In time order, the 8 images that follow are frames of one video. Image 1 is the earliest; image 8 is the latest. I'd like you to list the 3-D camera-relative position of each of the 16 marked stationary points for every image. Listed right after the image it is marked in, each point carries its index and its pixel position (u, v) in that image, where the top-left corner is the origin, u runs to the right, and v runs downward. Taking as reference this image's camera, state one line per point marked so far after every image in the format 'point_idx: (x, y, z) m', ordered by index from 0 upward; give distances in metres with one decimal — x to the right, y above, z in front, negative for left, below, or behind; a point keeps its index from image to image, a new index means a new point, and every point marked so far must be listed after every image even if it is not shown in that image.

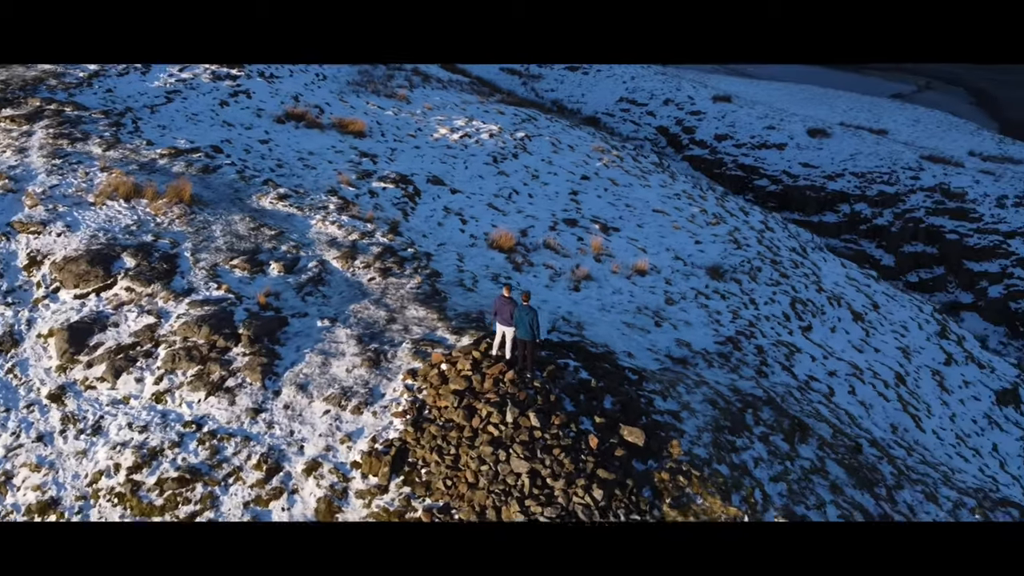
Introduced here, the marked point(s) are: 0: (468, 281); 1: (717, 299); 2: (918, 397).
0: (-0.5, +0.1, +11.0) m
1: (+2.8, -0.2, +11.3) m
2: (+5.4, -1.3, +10.6) m
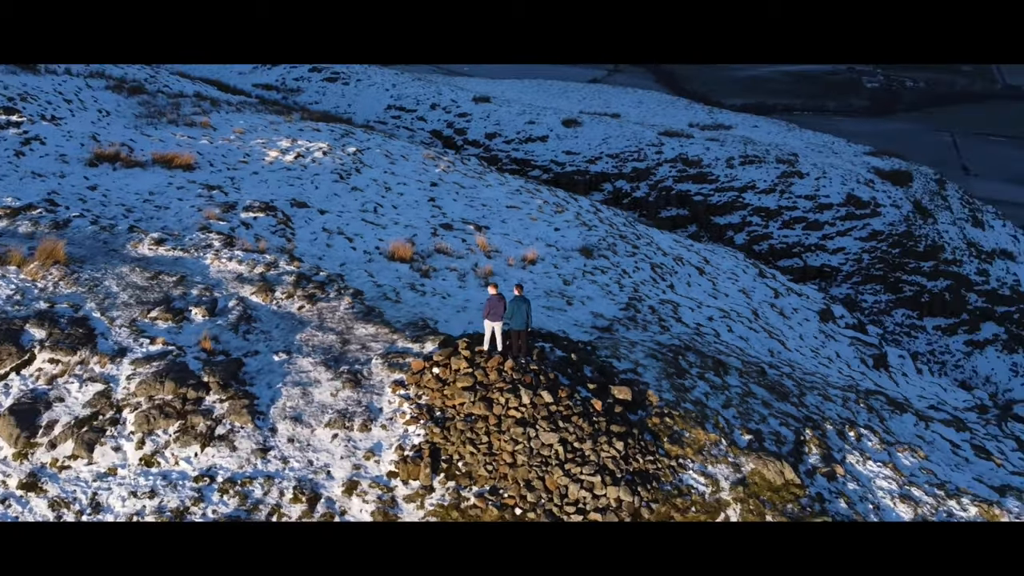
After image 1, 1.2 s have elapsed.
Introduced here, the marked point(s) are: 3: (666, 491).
0: (-1.6, -0.1, +11.5) m
1: (+1.4, +0.2, +12.8) m
2: (+4.2, -0.5, +12.9) m
3: (+1.5, -2.0, +7.9) m
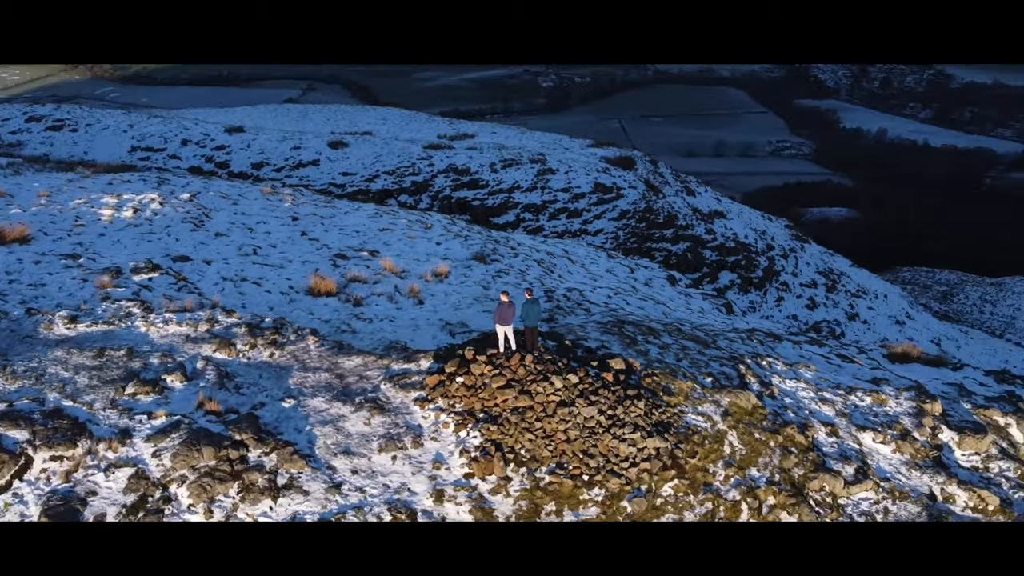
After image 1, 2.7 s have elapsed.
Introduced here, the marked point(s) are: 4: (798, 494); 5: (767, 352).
0: (-2.4, -0.5, +11.9) m
1: (-0.1, +0.2, +14.1) m
2: (+2.6, 0.0, +15.2) m
3: (+2.0, -1.7, +9.6) m
4: (+3.3, -2.4, +9.4) m
5: (+4.0, -1.0, +12.6) m
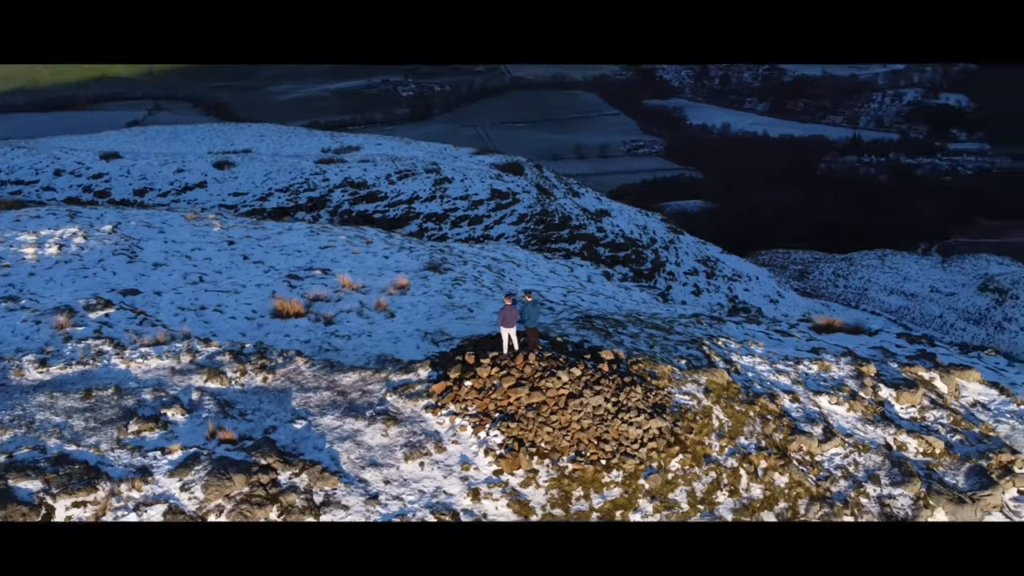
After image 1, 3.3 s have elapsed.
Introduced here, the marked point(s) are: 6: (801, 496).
0: (-2.7, -0.8, +11.9) m
1: (-0.9, +0.1, +14.5) m
2: (+1.6, 0.0, +16.0) m
3: (+2.1, -1.6, +10.4) m
4: (+3.4, -2.1, +10.4) m
5: (+3.5, -0.7, +13.7) m
6: (+3.5, -2.5, +9.9) m
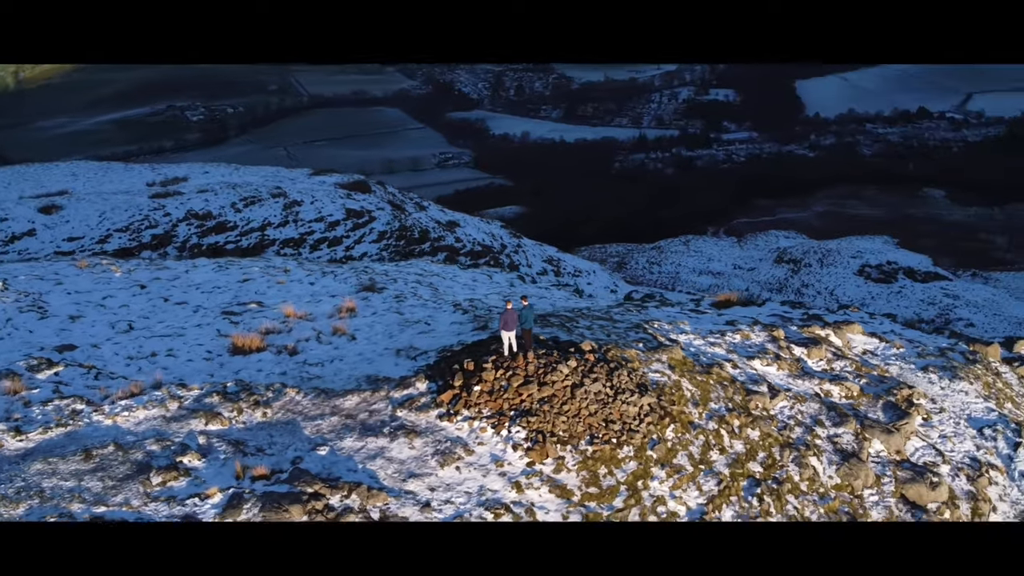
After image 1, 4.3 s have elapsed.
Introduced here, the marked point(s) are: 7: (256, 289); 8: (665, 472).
0: (-3.1, -1.2, +11.9) m
1: (-2.0, -0.2, +14.9) m
2: (+0.1, 0.0, +16.9) m
3: (+2.1, -1.4, +11.5) m
4: (+3.4, -1.8, +11.8) m
5: (+2.5, -0.5, +15.0) m
6: (+3.6, -2.2, +11.3) m
7: (-4.9, 0.0, +15.6) m
8: (+1.9, -2.3, +10.2) m
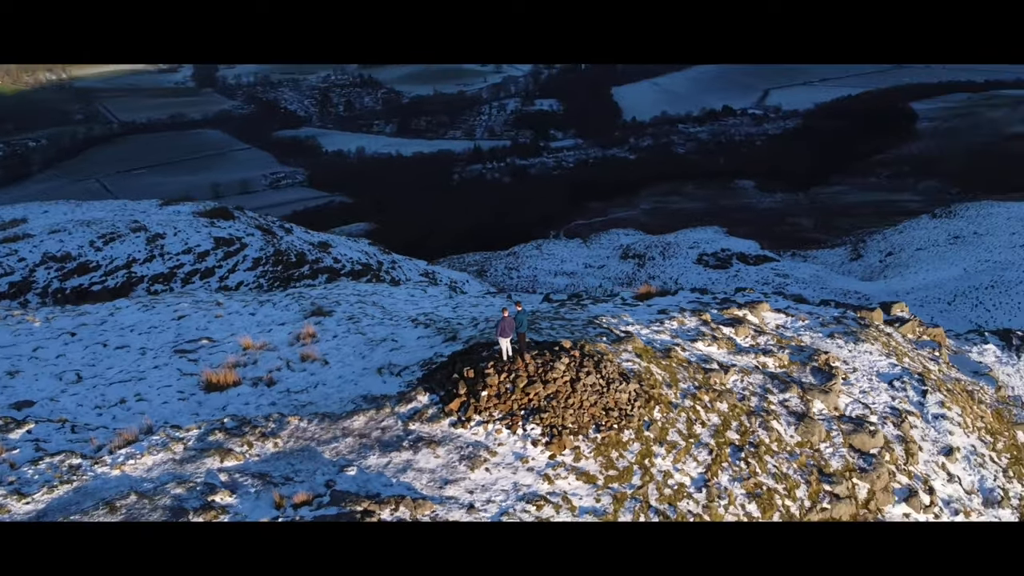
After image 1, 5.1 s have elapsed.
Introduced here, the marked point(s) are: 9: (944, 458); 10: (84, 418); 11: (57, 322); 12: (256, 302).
0: (-3.2, -1.6, +11.8) m
1: (-2.8, -0.6, +15.0) m
2: (-1.2, -0.3, +17.4) m
3: (+1.9, -1.3, +12.5) m
4: (+3.2, -1.6, +13.0) m
5: (+1.6, -0.5, +16.0) m
6: (+3.5, -1.9, +12.6) m
7: (-5.9, -0.7, +15.1) m
8: (+2.1, -2.2, +11.2) m
9: (+7.1, -2.8, +13.5) m
10: (-6.0, -1.8, +11.4) m
11: (-8.4, -0.6, +15.1) m
12: (-5.2, -0.3, +16.6) m
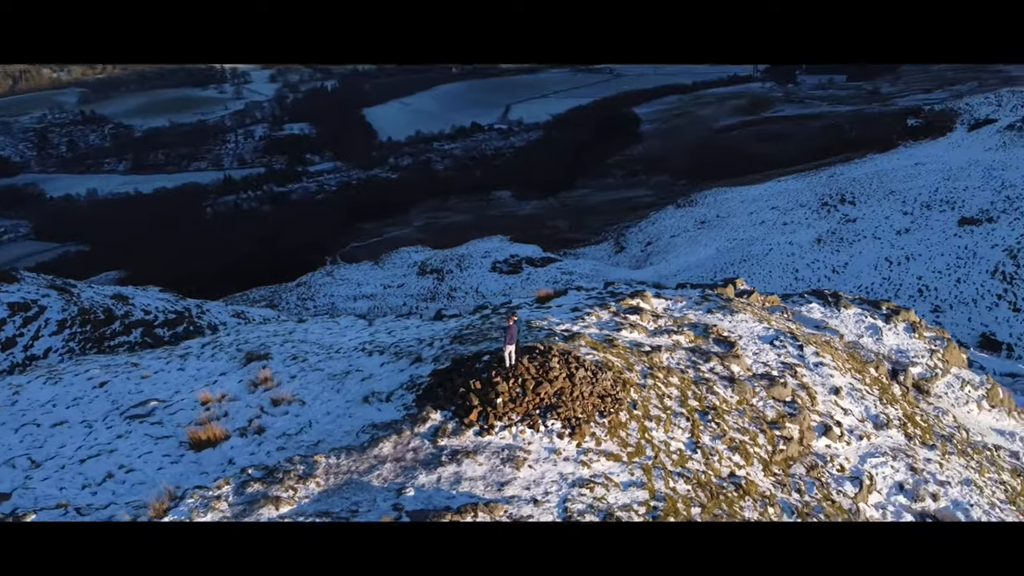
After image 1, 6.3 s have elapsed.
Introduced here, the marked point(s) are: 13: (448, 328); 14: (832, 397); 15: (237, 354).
0: (-3.1, -2.2, +11.8) m
1: (-3.7, -1.3, +14.9) m
2: (-2.9, -0.8, +17.6) m
3: (+1.5, -1.3, +13.8) m
4: (+2.6, -1.5, +14.7) m
5: (+0.1, -0.7, +17.2) m
6: (+3.1, -1.7, +14.4) m
7: (-6.7, -1.7, +14.2) m
8: (+2.2, -2.1, +12.6) m
9: (+6.4, -2.2, +16.3) m
10: (-5.6, -2.7, +10.5) m
11: (-9.1, -2.0, +13.4) m
12: (-6.5, -1.3, +15.7) m
13: (-1.3, -0.8, +16.5) m
14: (+6.4, -2.2, +16.2) m
15: (-5.3, -1.2, +15.6) m
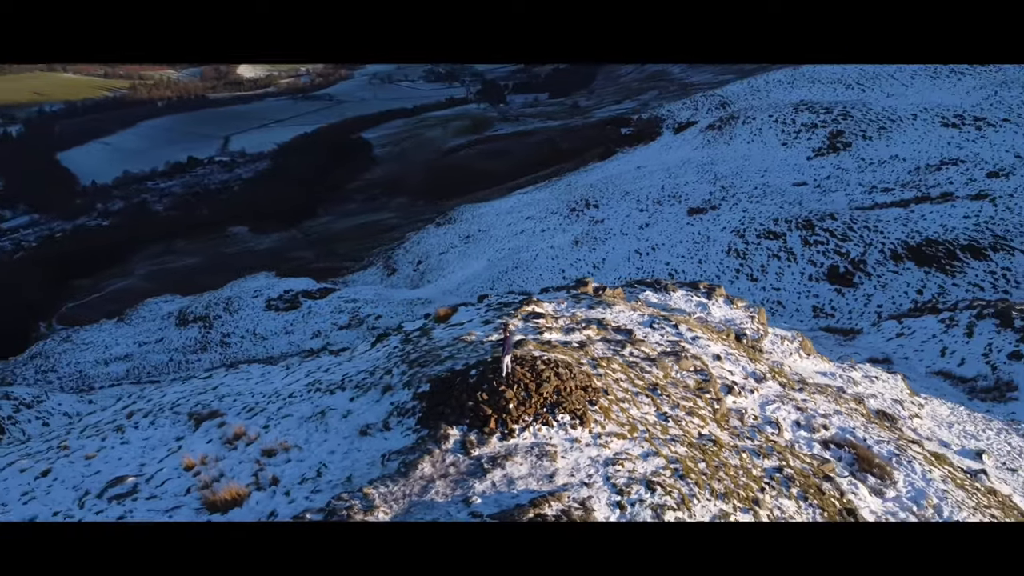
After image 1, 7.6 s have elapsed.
0: (-2.7, -2.8, +11.9) m
1: (-4.4, -2.1, +14.6) m
2: (-4.5, -1.7, +17.5) m
3: (+0.9, -1.4, +15.3) m
4: (+1.7, -1.5, +16.5) m
5: (-1.5, -1.1, +18.0) m
6: (+2.3, -1.6, +16.3) m
7: (-6.9, -2.9, +13.0) m
8: (+2.0, -2.0, +14.3) m
9: (+4.8, -1.7, +19.1) m
10: (-4.6, -3.6, +9.9) m
11: (-8.8, -3.5, +11.5) m
12: (-7.3, -2.5, +14.5) m
13: (-2.7, -1.5, +16.9) m
14: (+4.8, -1.7, +19.1) m
15: (-6.0, -2.3, +14.8) m
